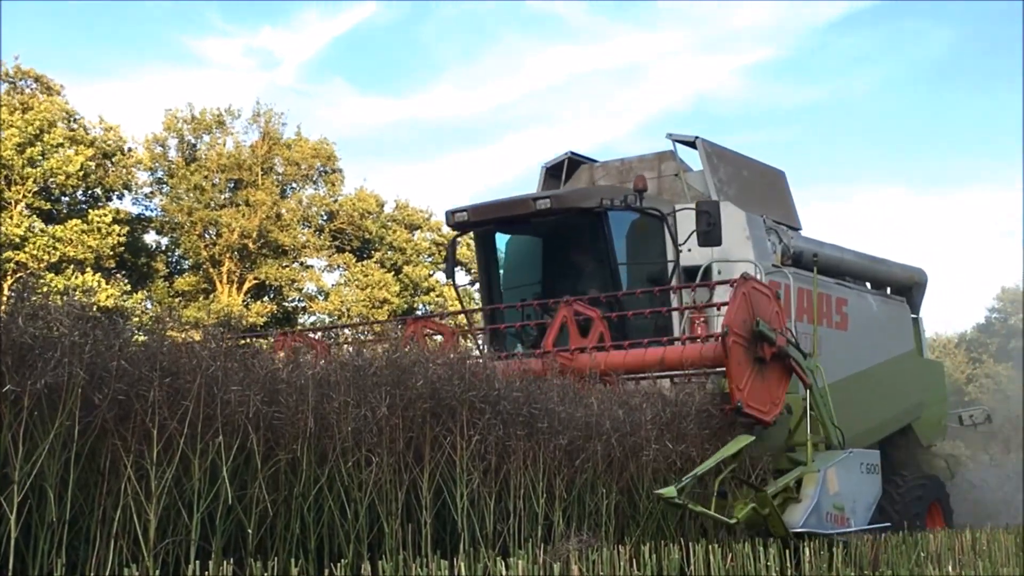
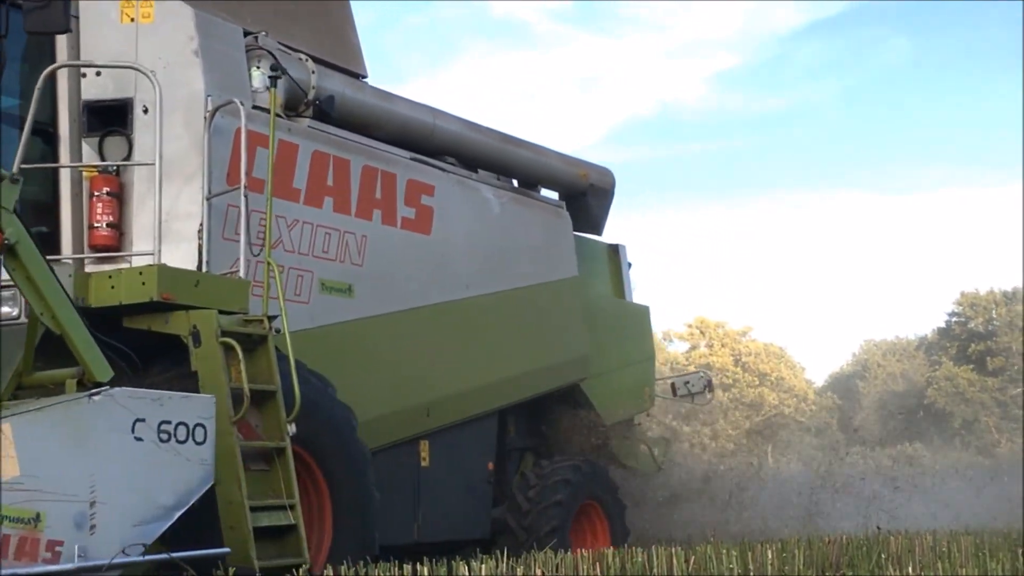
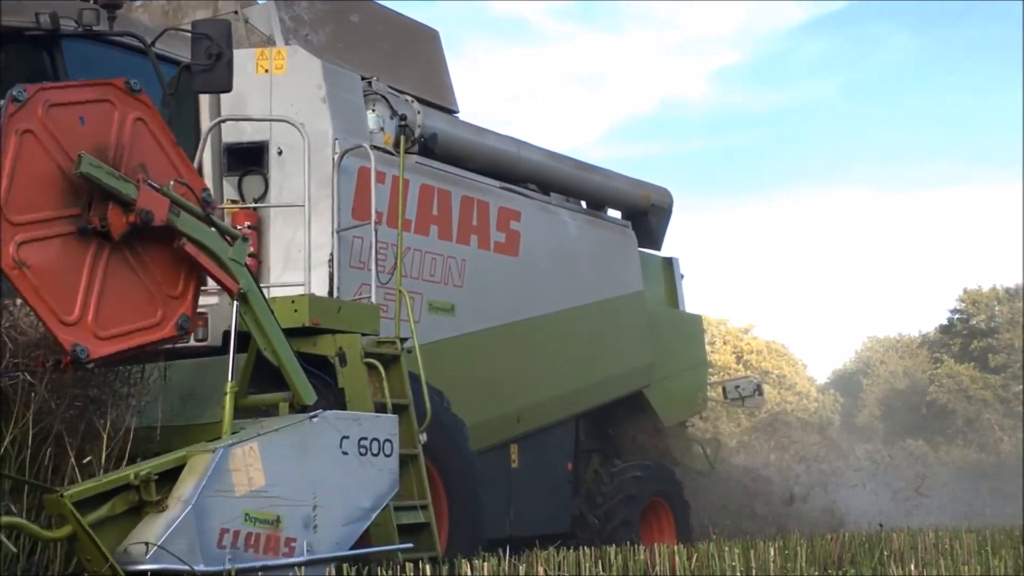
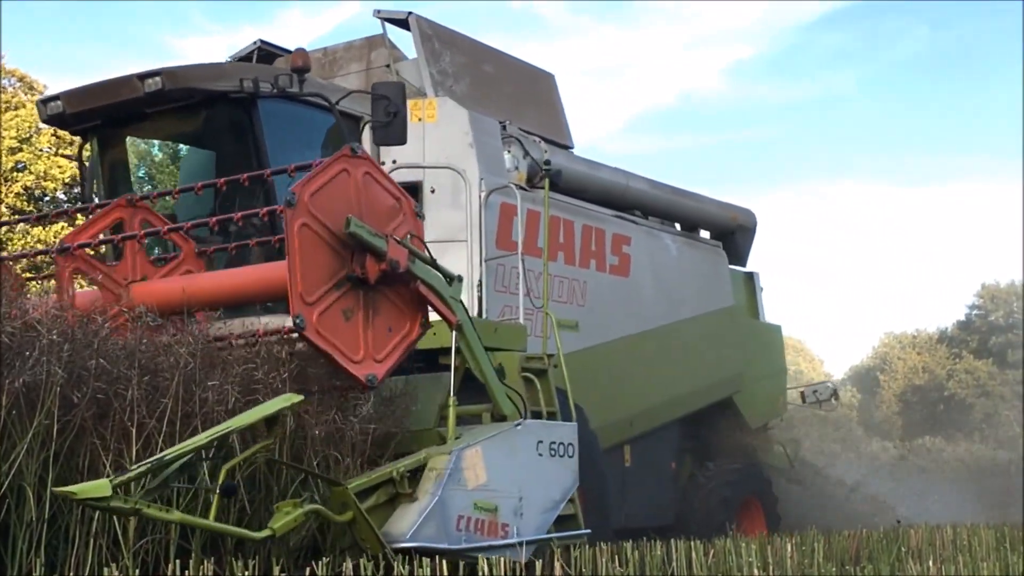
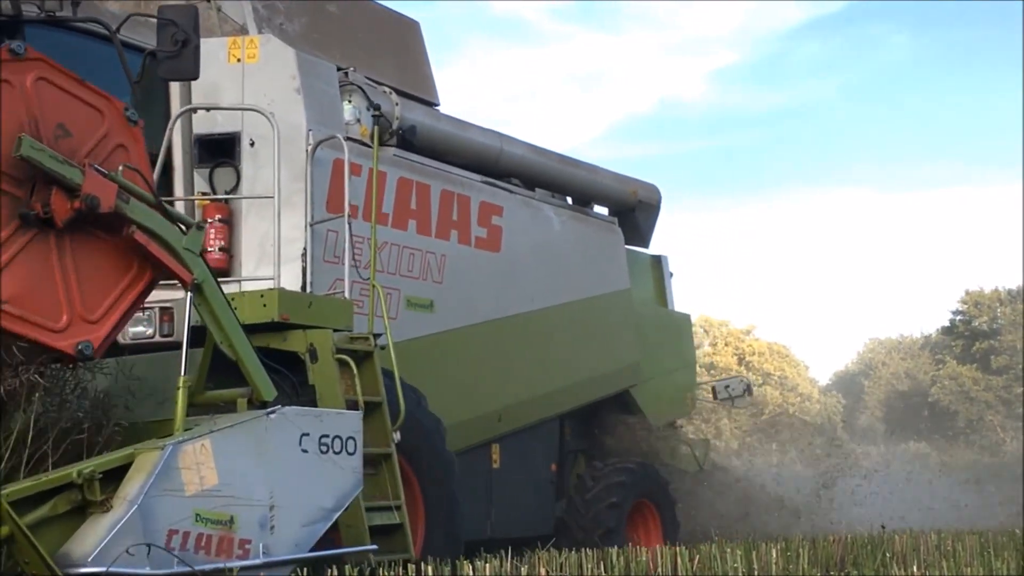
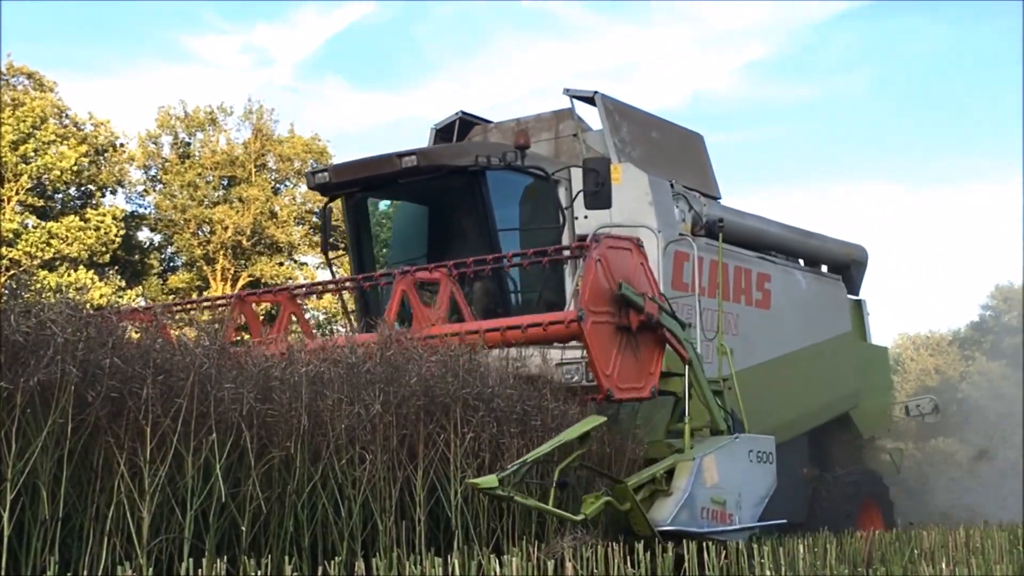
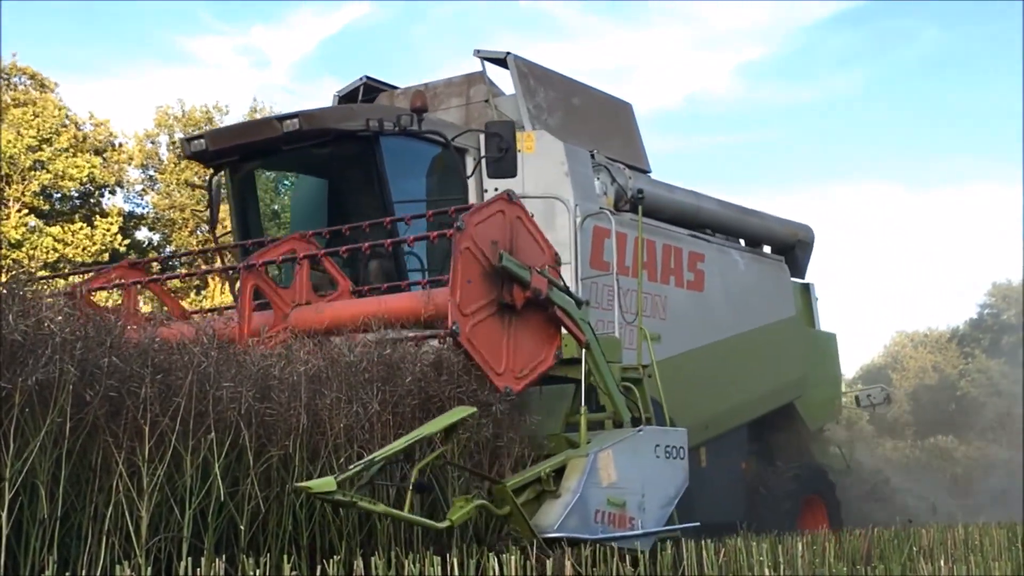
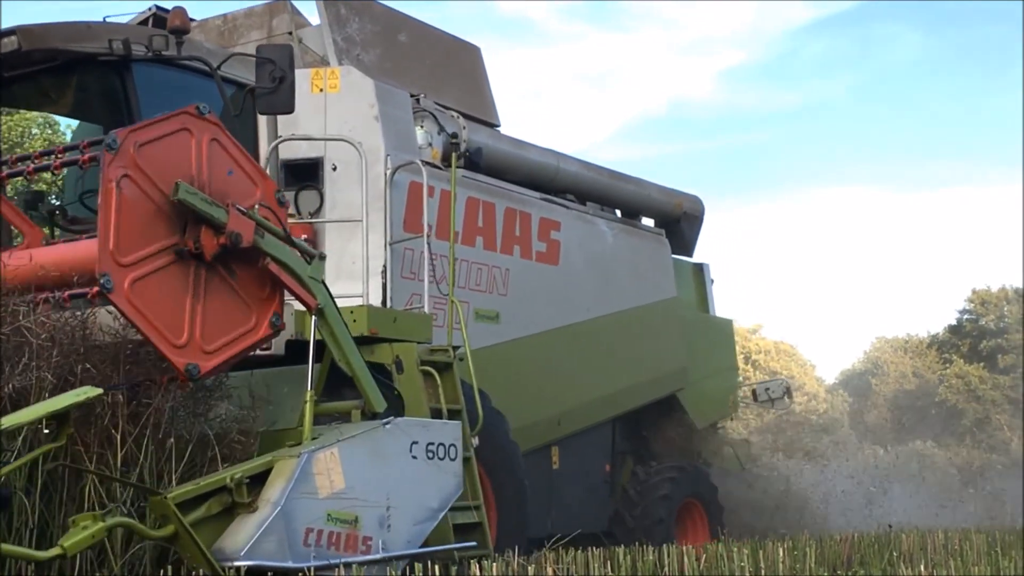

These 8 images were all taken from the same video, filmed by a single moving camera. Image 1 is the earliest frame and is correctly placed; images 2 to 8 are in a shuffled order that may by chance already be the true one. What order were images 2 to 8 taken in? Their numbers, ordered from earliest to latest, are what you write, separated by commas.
6, 7, 4, 8, 3, 5, 2
